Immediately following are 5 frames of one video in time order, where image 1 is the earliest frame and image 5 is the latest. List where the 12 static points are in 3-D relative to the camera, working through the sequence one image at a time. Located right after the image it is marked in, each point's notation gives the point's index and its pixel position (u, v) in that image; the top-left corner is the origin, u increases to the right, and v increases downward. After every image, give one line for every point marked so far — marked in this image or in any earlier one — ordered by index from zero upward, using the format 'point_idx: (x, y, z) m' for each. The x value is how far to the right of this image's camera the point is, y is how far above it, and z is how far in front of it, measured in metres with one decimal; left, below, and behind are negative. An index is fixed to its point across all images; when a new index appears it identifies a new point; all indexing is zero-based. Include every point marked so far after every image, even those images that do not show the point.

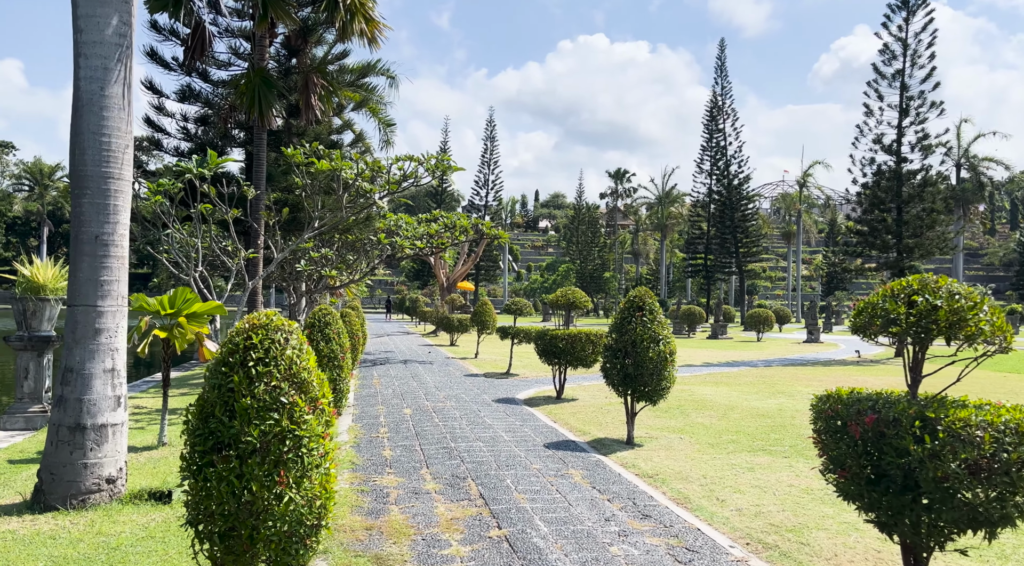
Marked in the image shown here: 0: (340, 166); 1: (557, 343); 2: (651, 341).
0: (-2.4, +1.7, +10.7) m
1: (+0.6, -0.9, +11.1) m
2: (+1.4, -0.6, +7.7) m
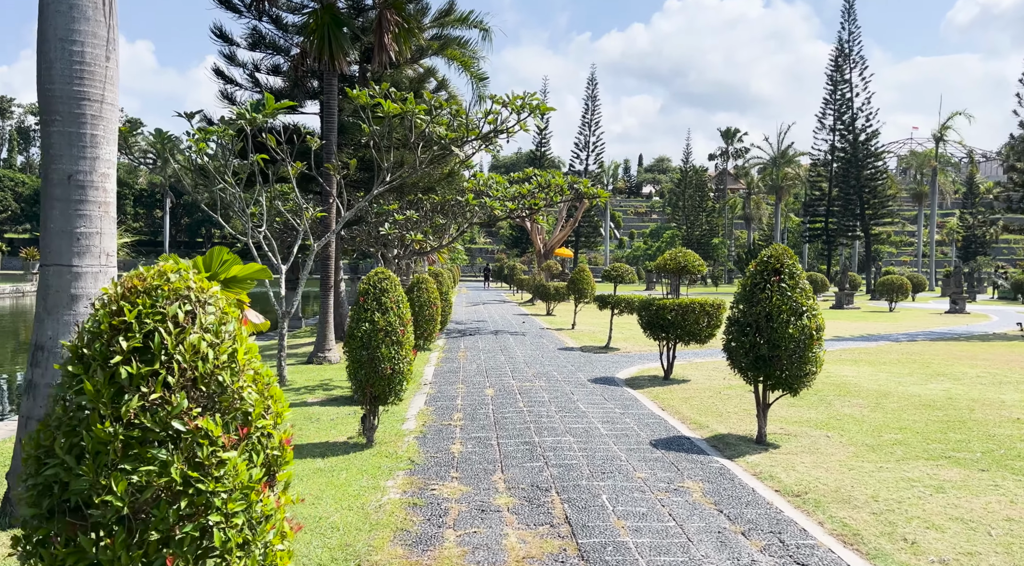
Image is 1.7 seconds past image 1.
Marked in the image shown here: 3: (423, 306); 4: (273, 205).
0: (-1.2, +2.1, +9.3) m
1: (+1.9, -0.4, +9.5) m
2: (+2.2, -0.2, +6.0) m
3: (-1.1, -0.3, +9.8) m
4: (-3.1, +1.0, +10.1) m
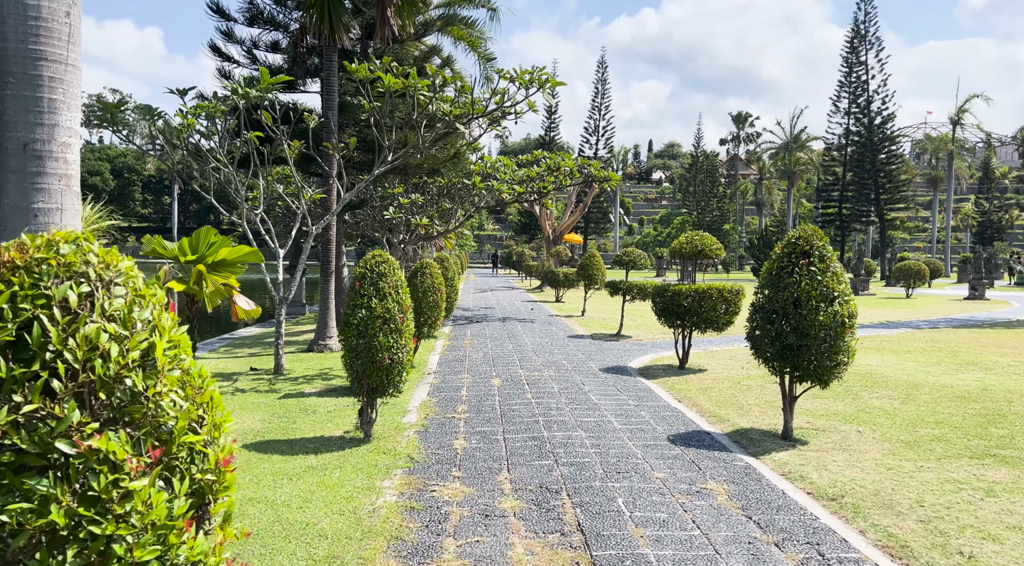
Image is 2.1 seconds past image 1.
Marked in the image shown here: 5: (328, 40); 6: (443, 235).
0: (-1.1, +2.3, +8.9) m
1: (+2.0, -0.2, +9.0) m
2: (+2.3, -0.1, +5.5) m
3: (-1.0, -0.1, +9.4) m
4: (-3.0, +1.2, +9.6) m
5: (-2.4, +3.2, +10.1) m
6: (-1.4, +1.0, +15.4) m
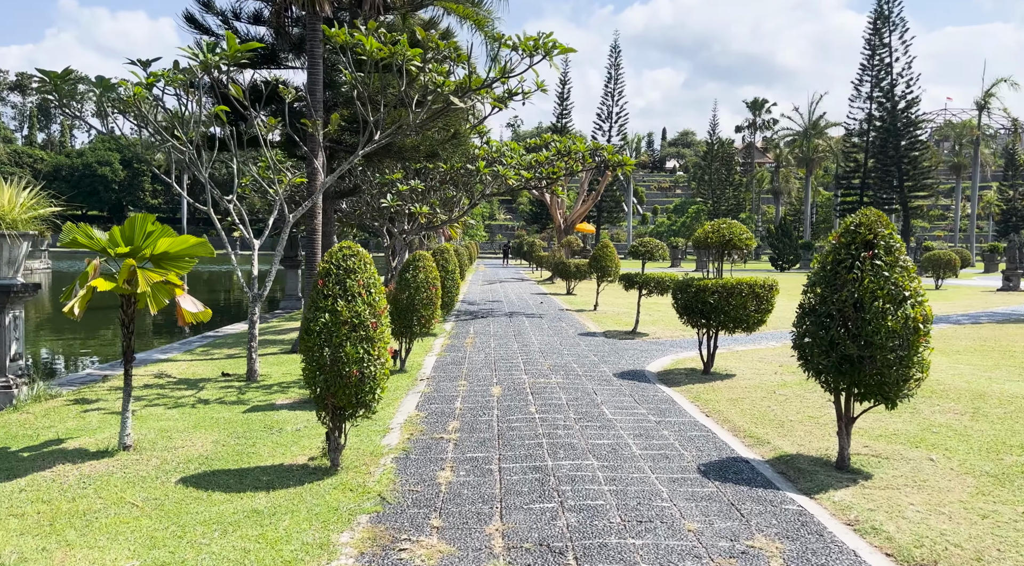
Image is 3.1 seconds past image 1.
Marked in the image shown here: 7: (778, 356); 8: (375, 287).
0: (-1.1, +2.4, +7.8) m
1: (+2.0, -0.2, +8.0) m
2: (+2.2, -0.1, +4.5) m
3: (-1.0, -0.1, +8.4) m
4: (-3.0, +1.3, +8.7) m
5: (-2.4, +3.3, +9.0) m
6: (-1.3, +1.1, +14.4) m
7: (+3.3, -0.9, +9.4) m
8: (-0.9, 0.0, +4.9) m
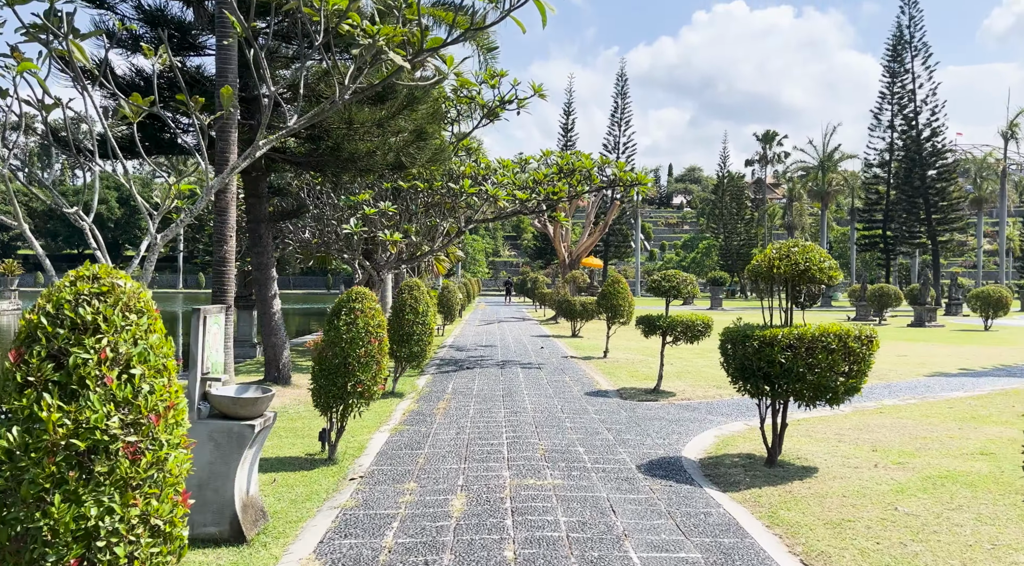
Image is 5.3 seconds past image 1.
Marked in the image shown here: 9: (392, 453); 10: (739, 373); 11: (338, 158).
0: (-1.3, +2.0, +5.4) m
1: (+1.9, -0.5, +5.4) m
2: (+2.0, -0.3, +1.9) m
3: (-1.2, -0.4, +5.8) m
4: (-3.2, +0.9, +6.2) m
5: (-2.6, +2.8, +6.7) m
6: (-1.4, +0.4, +12.0) m
7: (+3.1, -1.3, +6.8) m
8: (-1.1, -0.2, +2.3) m
9: (-0.9, -1.3, +5.9) m
10: (+1.7, -0.7, +5.7) m
11: (-1.9, +1.4, +8.4) m
